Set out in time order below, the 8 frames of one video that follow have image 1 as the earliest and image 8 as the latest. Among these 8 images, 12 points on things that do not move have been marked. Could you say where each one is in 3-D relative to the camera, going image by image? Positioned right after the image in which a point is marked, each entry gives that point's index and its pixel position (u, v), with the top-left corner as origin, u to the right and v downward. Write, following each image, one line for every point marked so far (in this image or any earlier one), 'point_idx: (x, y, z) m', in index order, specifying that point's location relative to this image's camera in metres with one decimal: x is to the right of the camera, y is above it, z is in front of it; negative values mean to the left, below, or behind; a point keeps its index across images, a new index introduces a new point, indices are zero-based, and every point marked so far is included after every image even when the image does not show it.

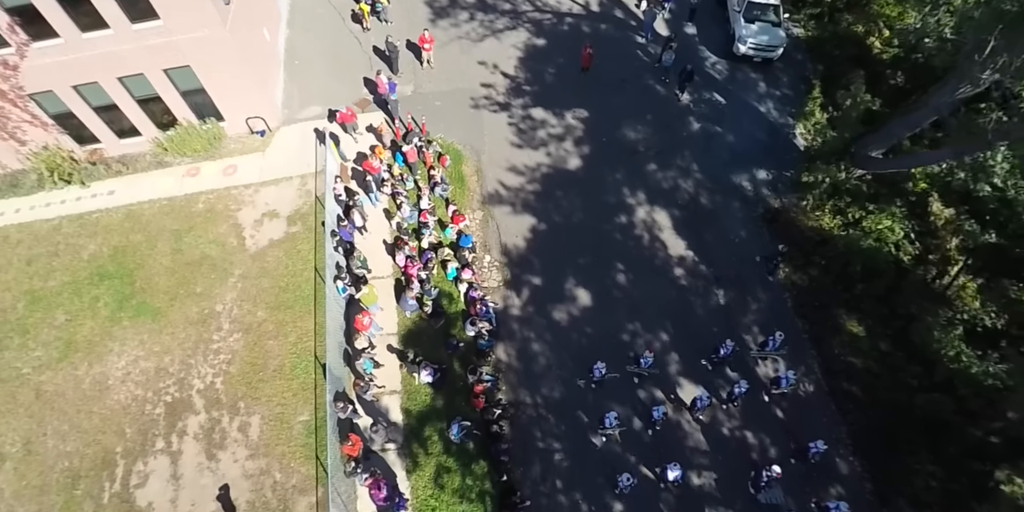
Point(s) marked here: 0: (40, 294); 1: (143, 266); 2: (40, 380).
0: (-14.4, -1.2, +17.2) m
1: (-11.3, -0.3, +17.4) m
2: (-13.3, -3.5, +16.0) m
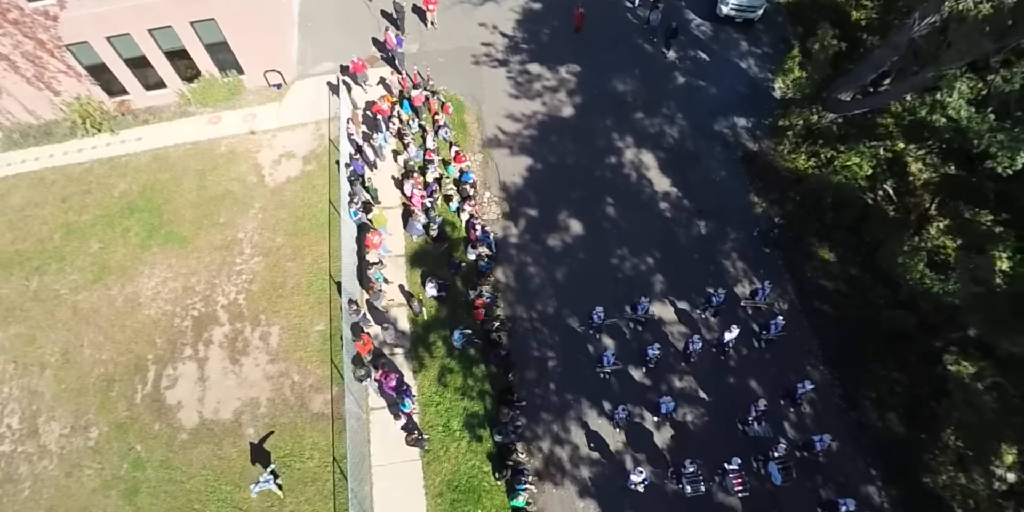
0: (-14.5, +1.0, +18.7) m
1: (-11.3, +1.8, +18.9) m
2: (-13.4, -1.3, +17.5) m
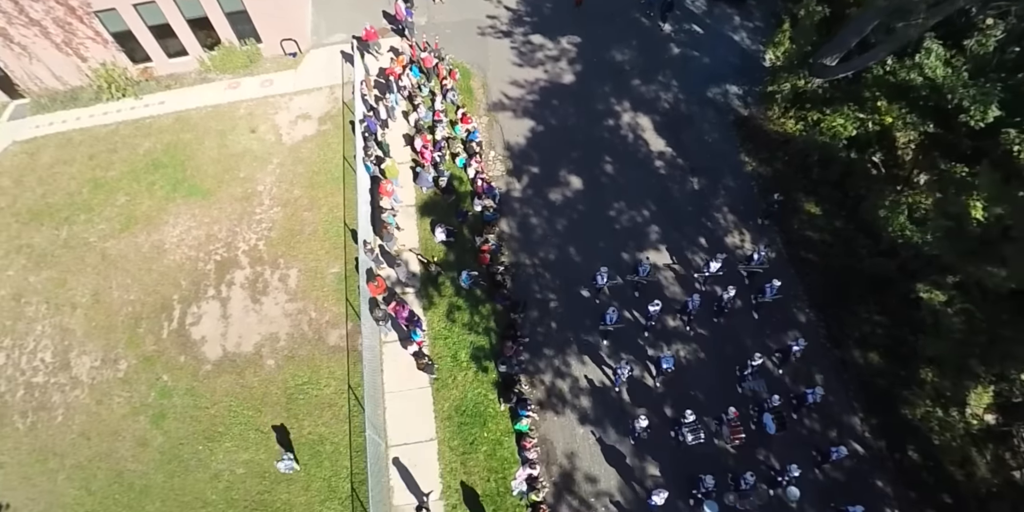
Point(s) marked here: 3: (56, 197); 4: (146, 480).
0: (-14.3, +2.6, +19.8) m
1: (-11.2, +3.4, +20.0) m
2: (-13.3, +0.3, +18.5) m
3: (-15.8, +2.1, +19.5) m
4: (-9.7, -5.9, +15.1) m
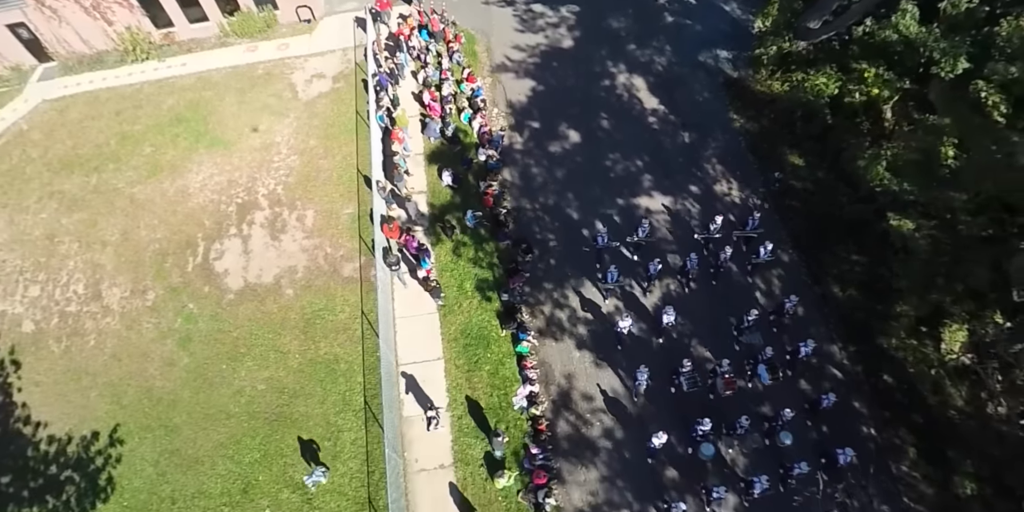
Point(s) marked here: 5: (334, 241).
0: (-14.2, +4.5, +21.1) m
1: (-11.1, +5.3, +21.3) m
2: (-13.2, +2.3, +19.8) m
3: (-15.7, +4.0, +20.8) m
4: (-9.6, -4.0, +16.3) m
5: (-5.7, +0.5, +18.3) m
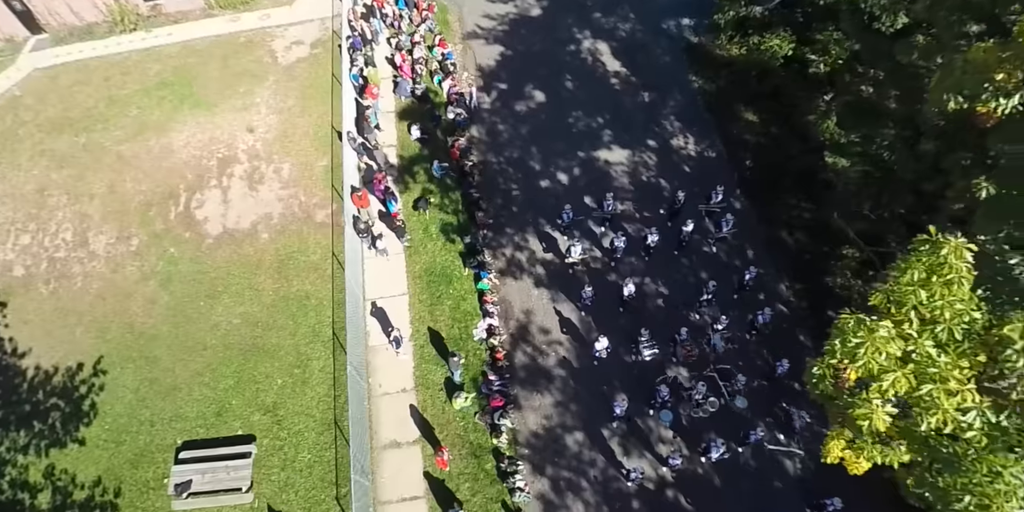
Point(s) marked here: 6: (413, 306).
0: (-15.5, +6.2, +22.2) m
1: (-12.4, +7.0, +22.4) m
2: (-14.4, +4.0, +20.8) m
3: (-16.9, +5.6, +21.9) m
4: (-10.8, -2.2, +17.3) m
5: (-6.9, +2.2, +19.3) m
6: (-3.0, -1.5, +17.5) m
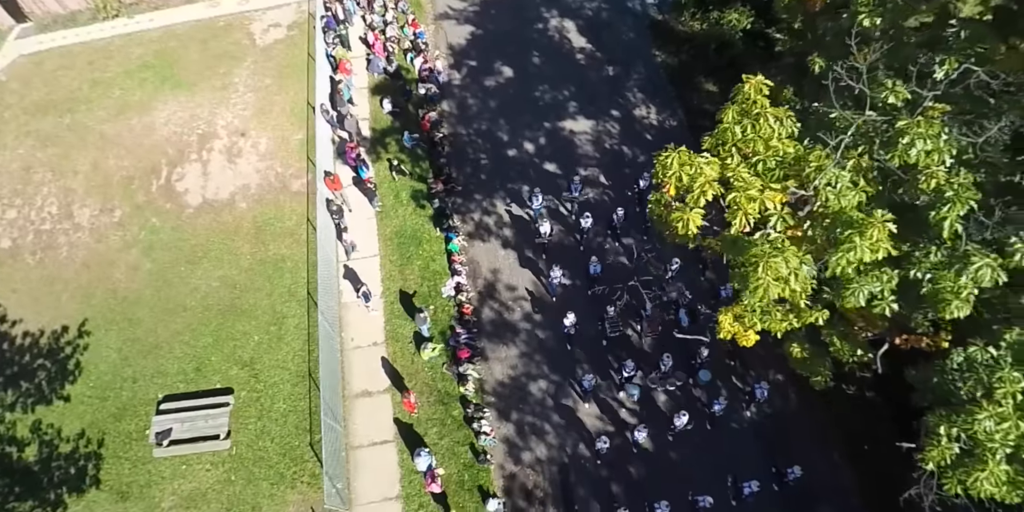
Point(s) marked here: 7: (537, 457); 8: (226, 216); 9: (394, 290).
0: (-16.7, +7.1, +23.0) m
1: (-13.6, +8.0, +23.2) m
2: (-15.6, +4.9, +21.6) m
3: (-18.1, +6.5, +22.7) m
4: (-11.9, -1.2, +18.0) m
5: (-8.1, +3.3, +20.1) m
6: (-4.1, -0.3, +18.3) m
7: (+0.7, -5.6, +15.9) m
8: (-9.7, +1.3, +19.2) m
9: (-3.7, -1.1, +17.8) m
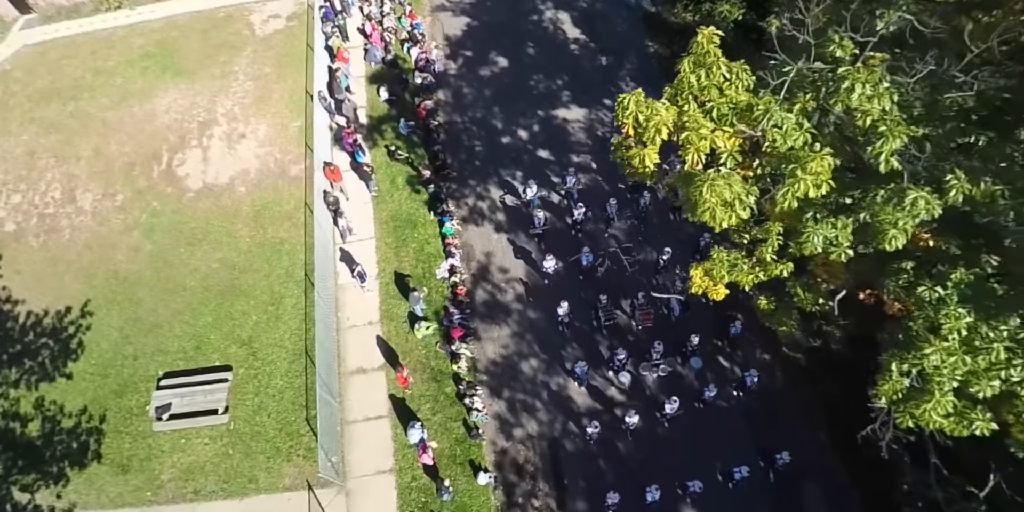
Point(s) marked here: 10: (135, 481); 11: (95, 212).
0: (-16.9, +7.7, +23.4) m
1: (-13.8, +8.6, +23.6) m
2: (-15.8, +5.5, +22.1) m
3: (-18.3, +7.1, +23.1) m
4: (-12.1, -0.6, +18.4) m
5: (-8.3, +3.9, +20.5) m
6: (-4.3, +0.2, +18.7) m
7: (+0.4, -5.1, +16.2) m
8: (-9.9, +1.9, +19.6) m
9: (-3.9, -0.5, +18.2) m
10: (-10.2, -6.1, +15.3) m
11: (-14.6, +1.5, +19.8) m
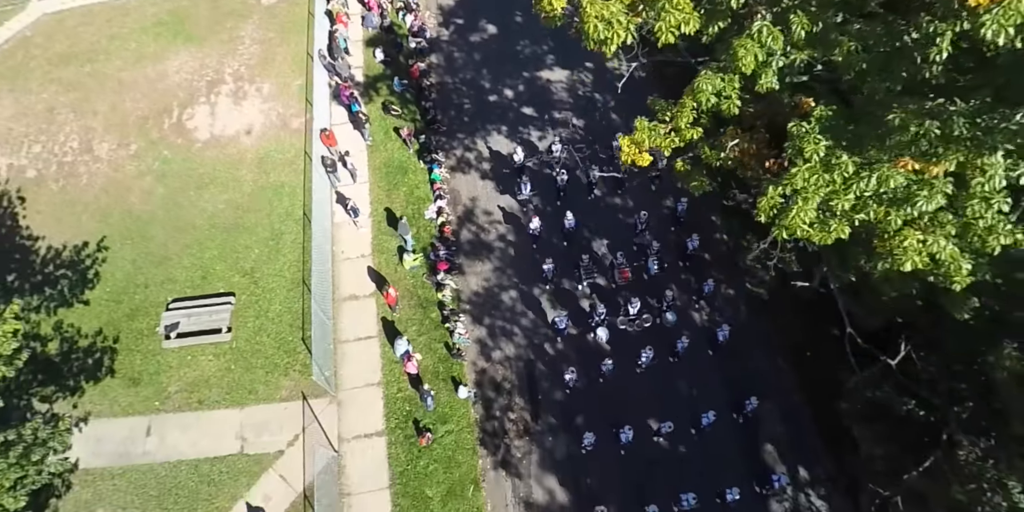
0: (-17.4, +9.7, +25.0) m
1: (-14.3, +10.6, +25.2) m
2: (-16.3, +7.5, +23.7) m
3: (-18.8, +9.2, +24.8) m
4: (-12.7, +1.5, +19.9) m
5: (-8.8, +5.9, +22.0) m
6: (-4.9, +2.2, +20.1) m
7: (-0.2, -3.1, +17.6) m
8: (-10.5, +4.0, +21.1) m
9: (-4.5, +1.5, +19.7) m
10: (-10.8, -4.0, +16.8) m
11: (-15.1, +3.6, +21.3) m
